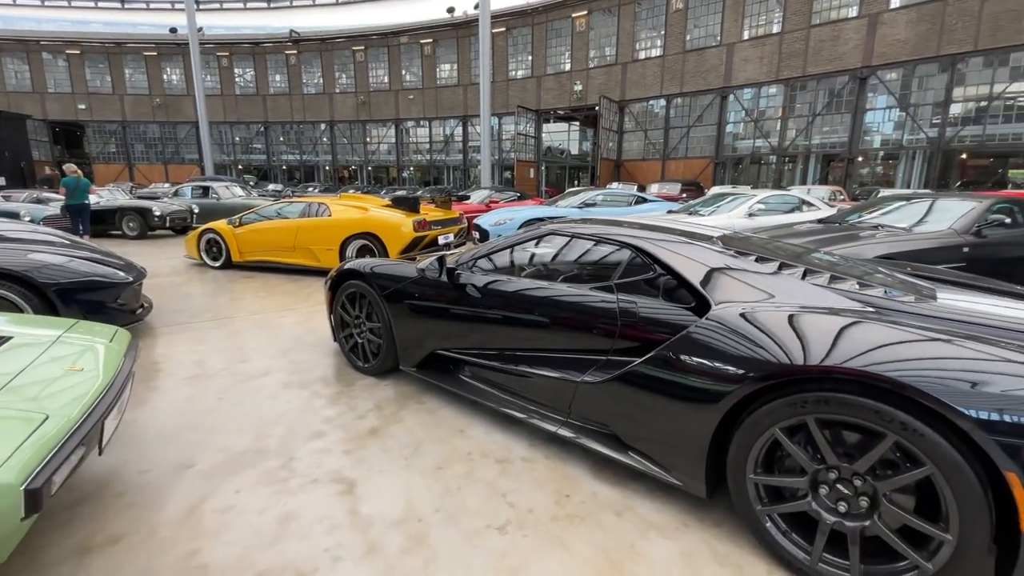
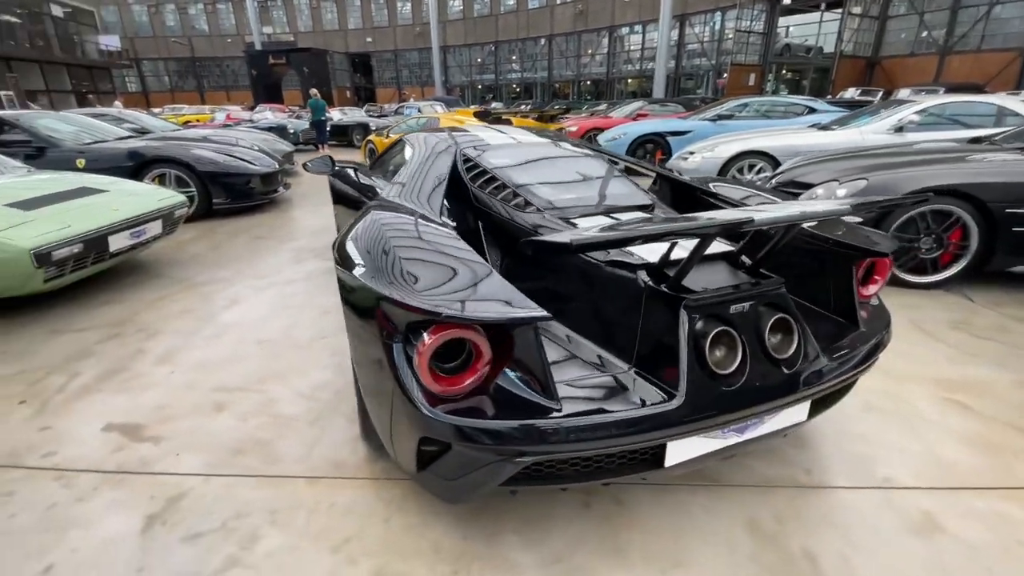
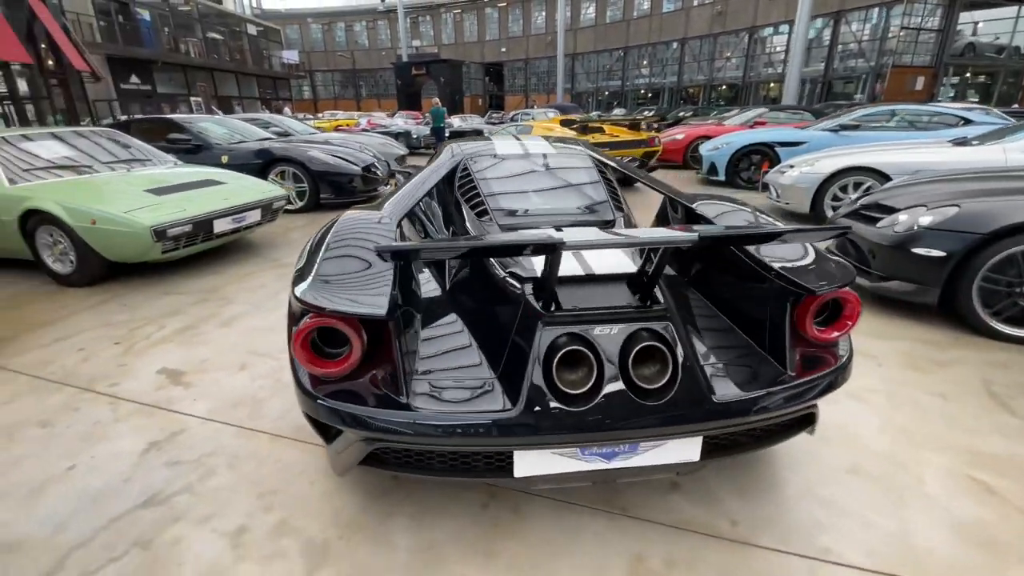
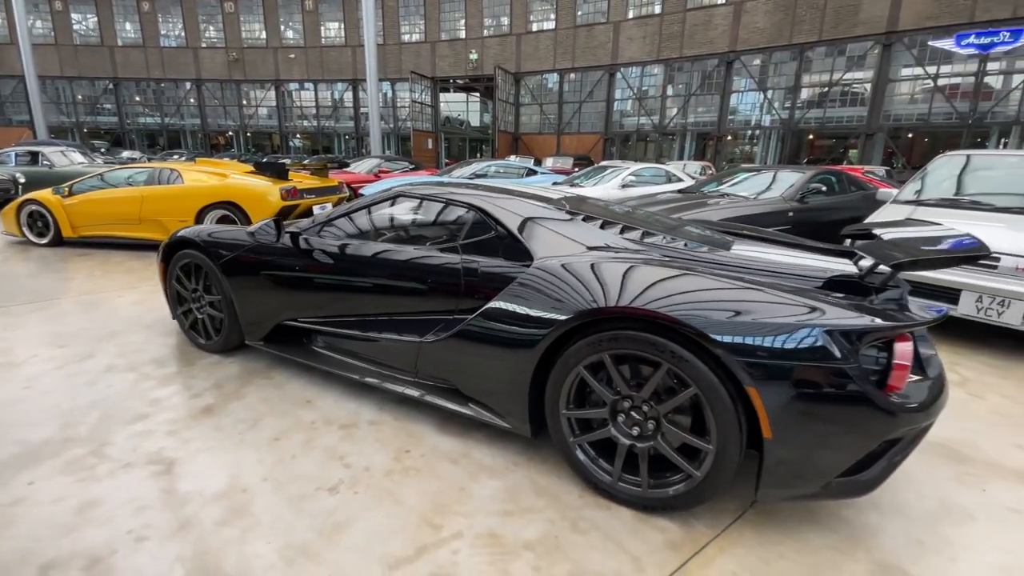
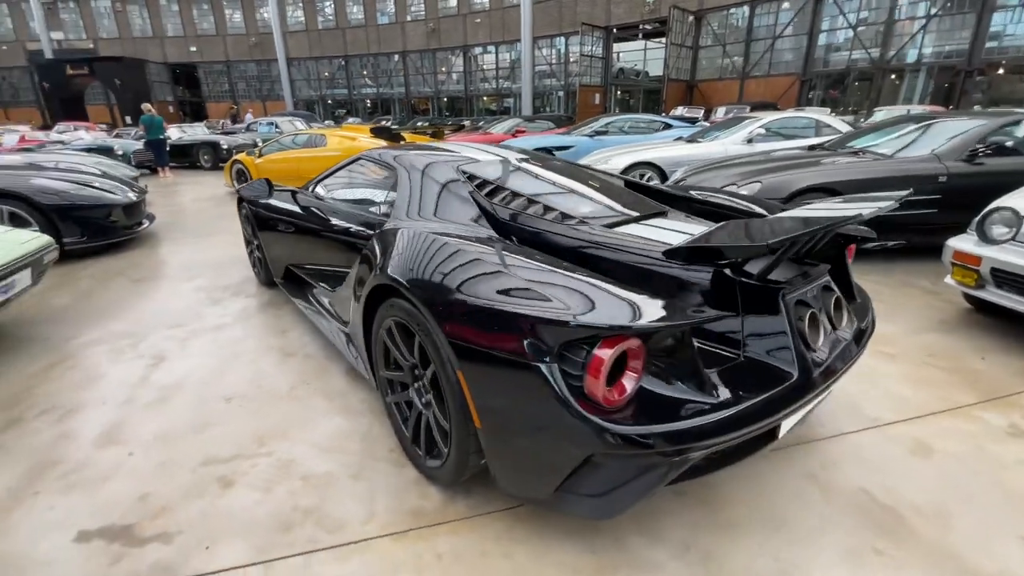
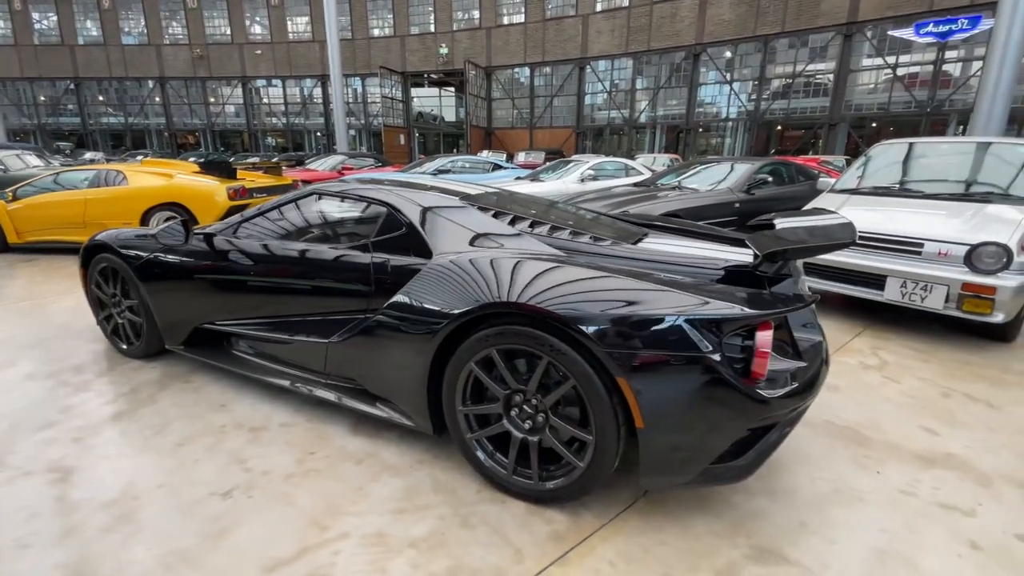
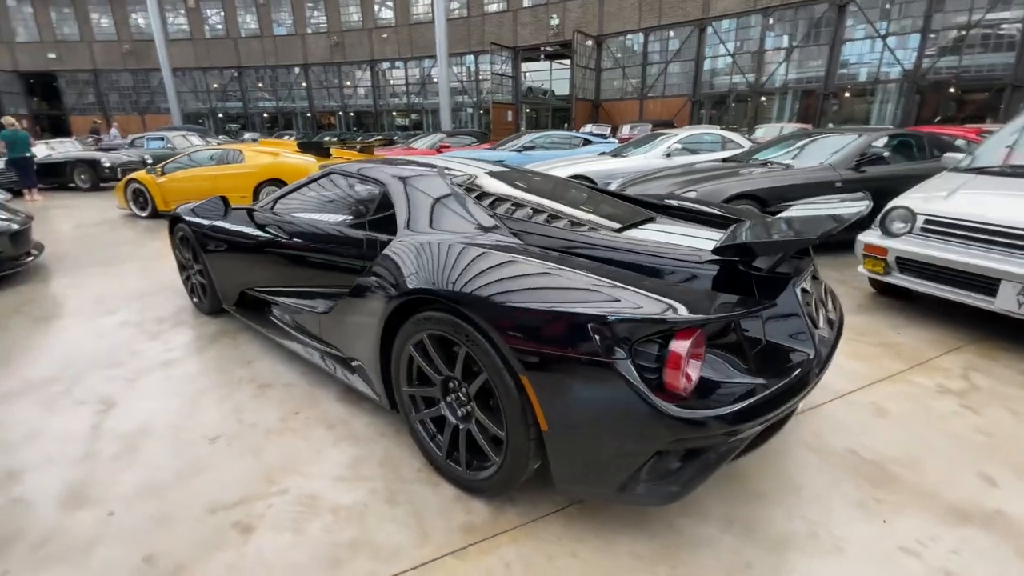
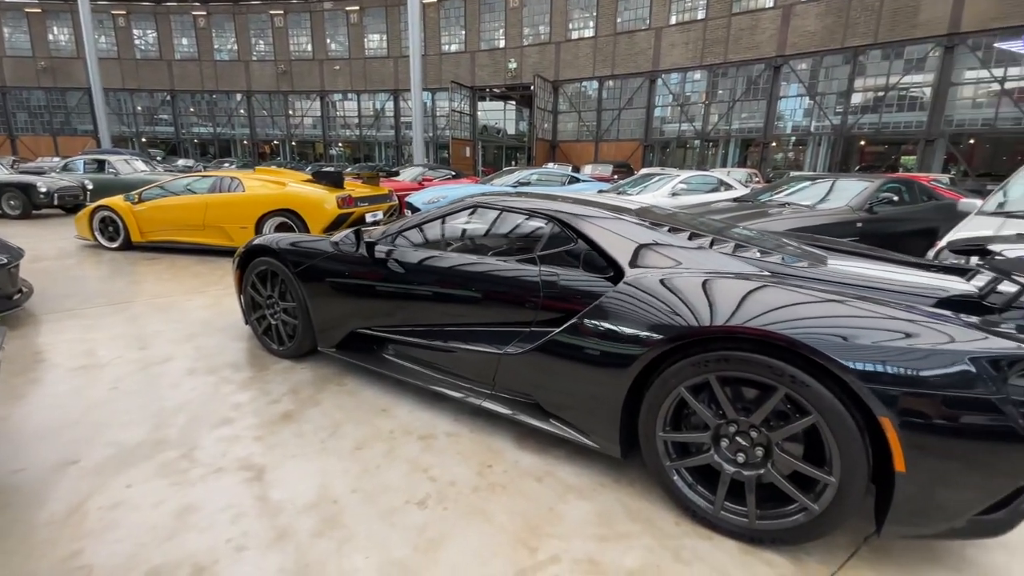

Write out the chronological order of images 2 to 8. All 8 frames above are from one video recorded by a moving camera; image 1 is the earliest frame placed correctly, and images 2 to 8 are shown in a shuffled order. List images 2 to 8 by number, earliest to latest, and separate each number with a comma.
8, 4, 6, 7, 5, 2, 3
